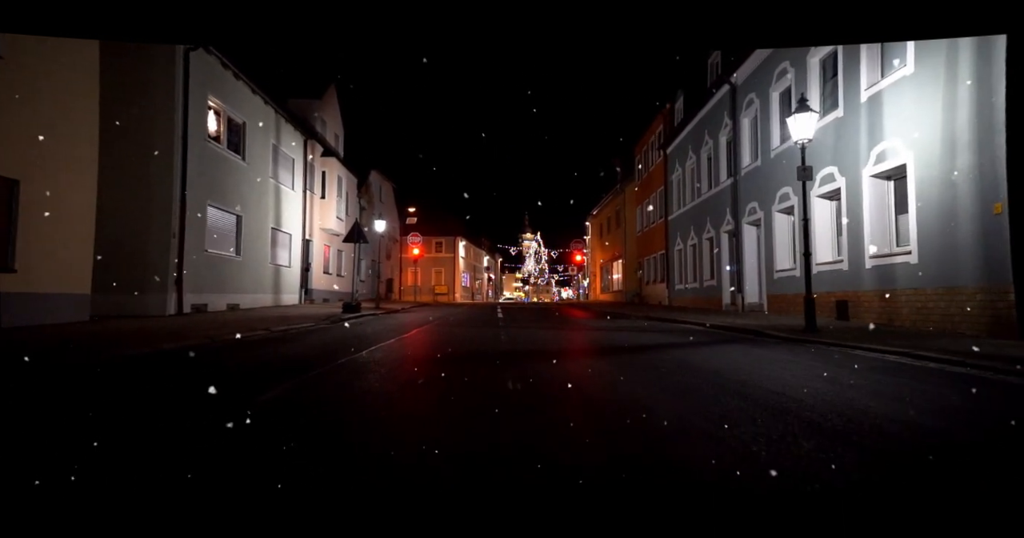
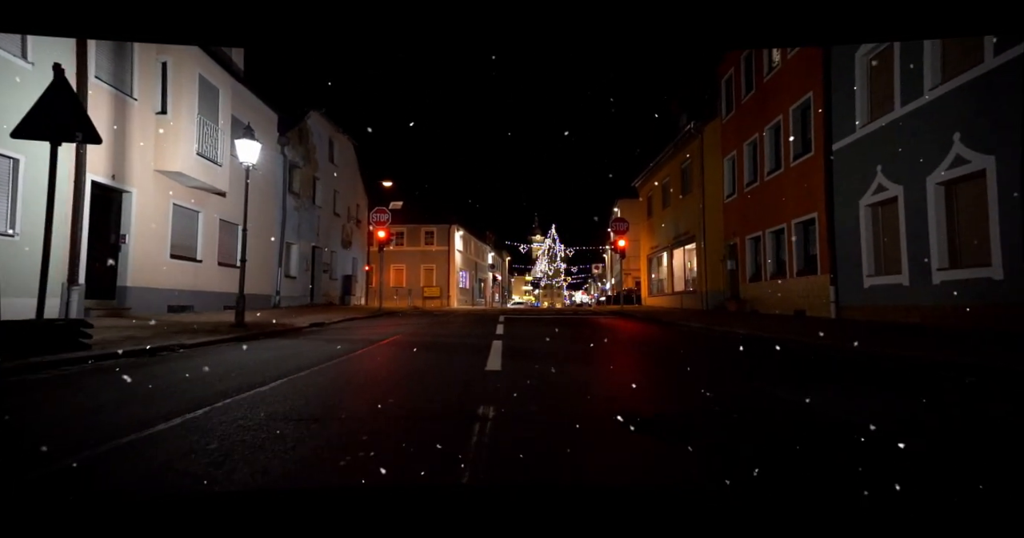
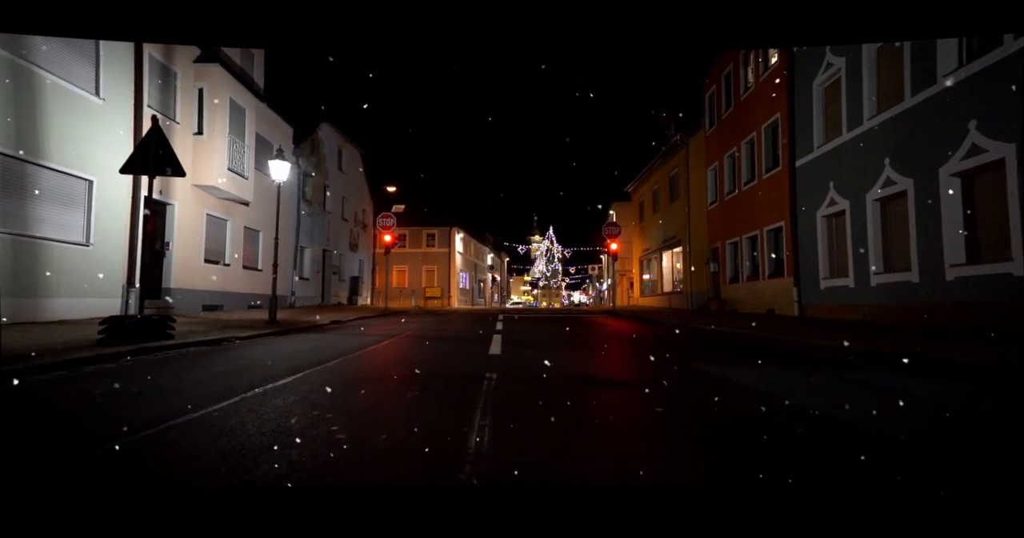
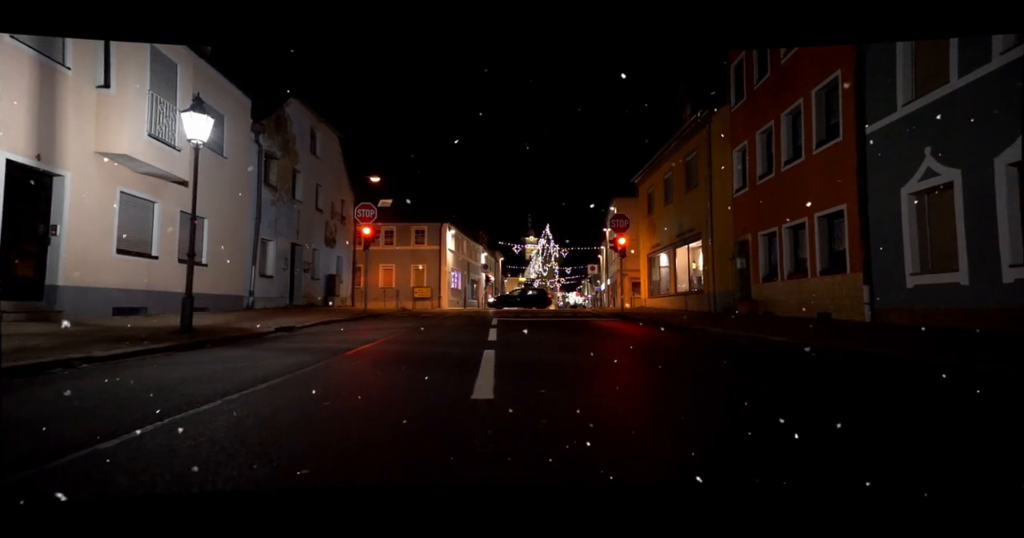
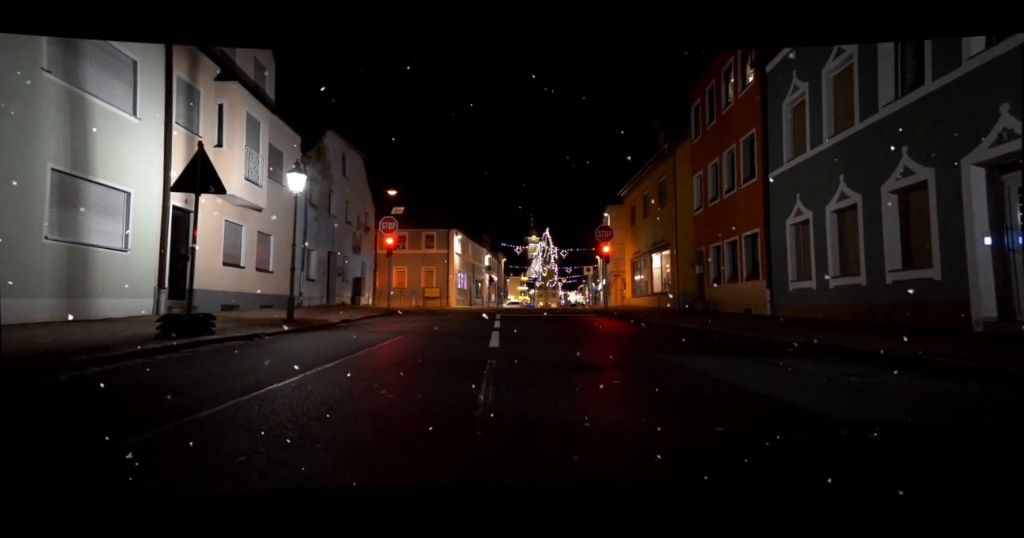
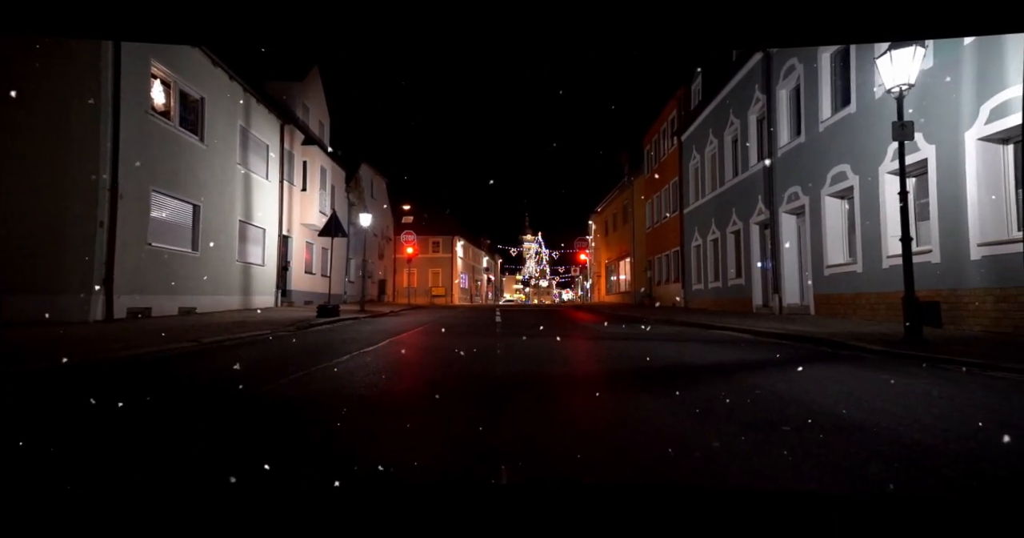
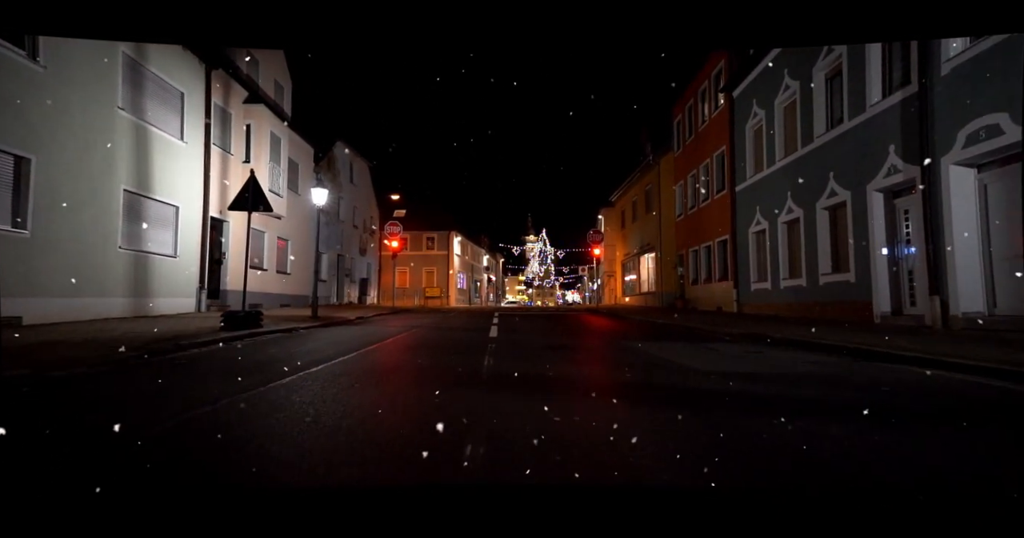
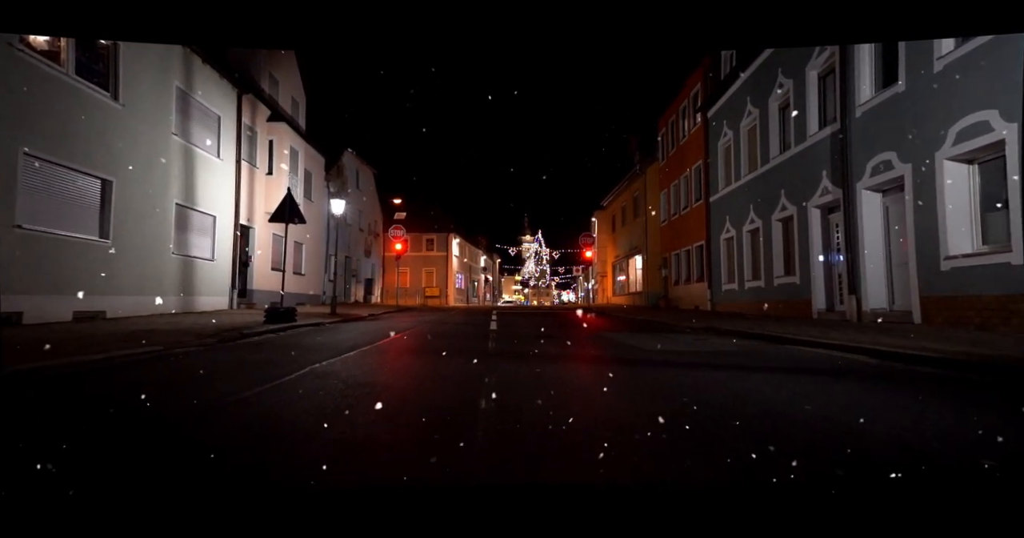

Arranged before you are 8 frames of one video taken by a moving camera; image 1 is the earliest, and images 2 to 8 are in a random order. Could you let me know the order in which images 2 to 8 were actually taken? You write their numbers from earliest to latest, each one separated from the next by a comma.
6, 8, 7, 5, 3, 2, 4
